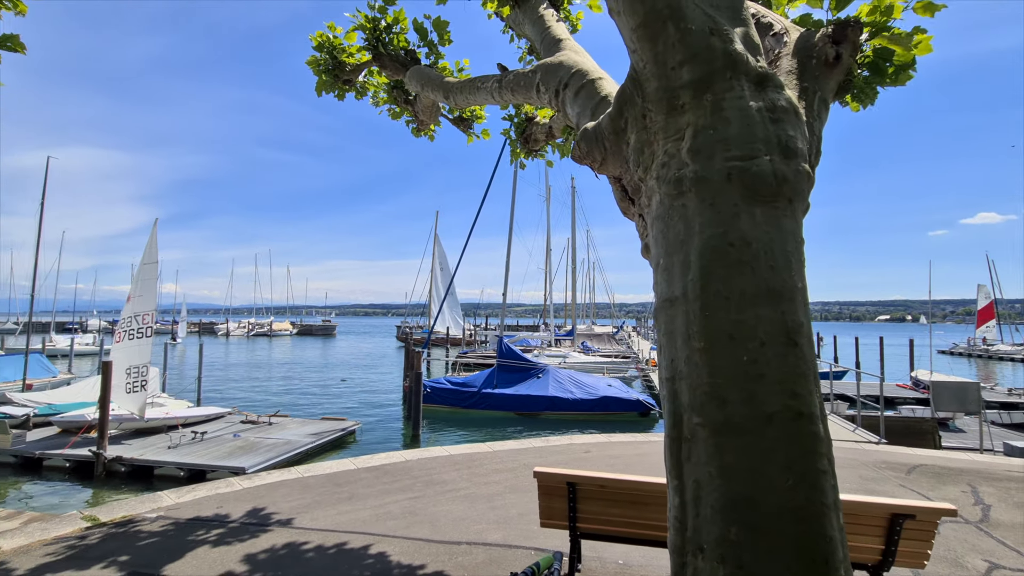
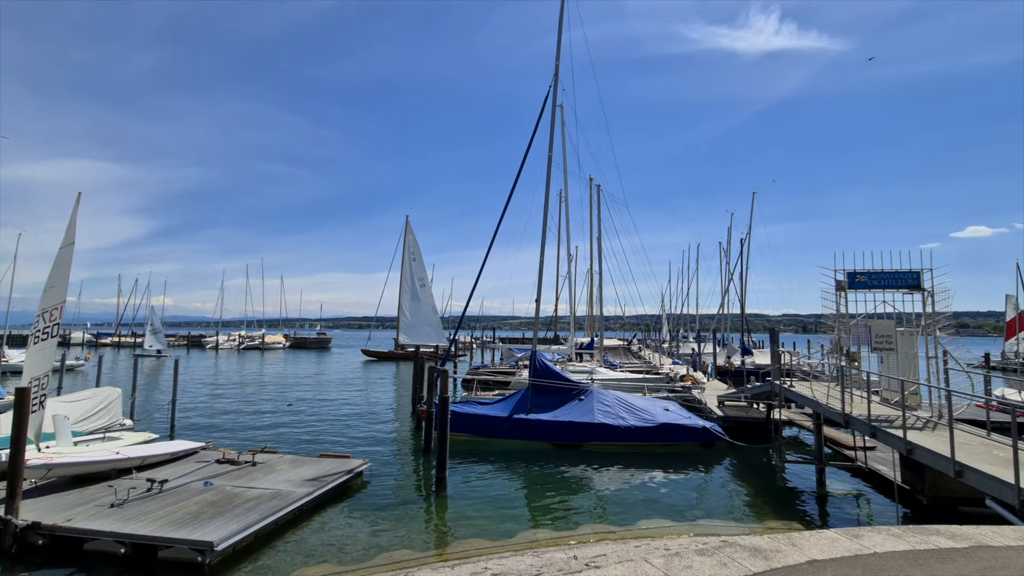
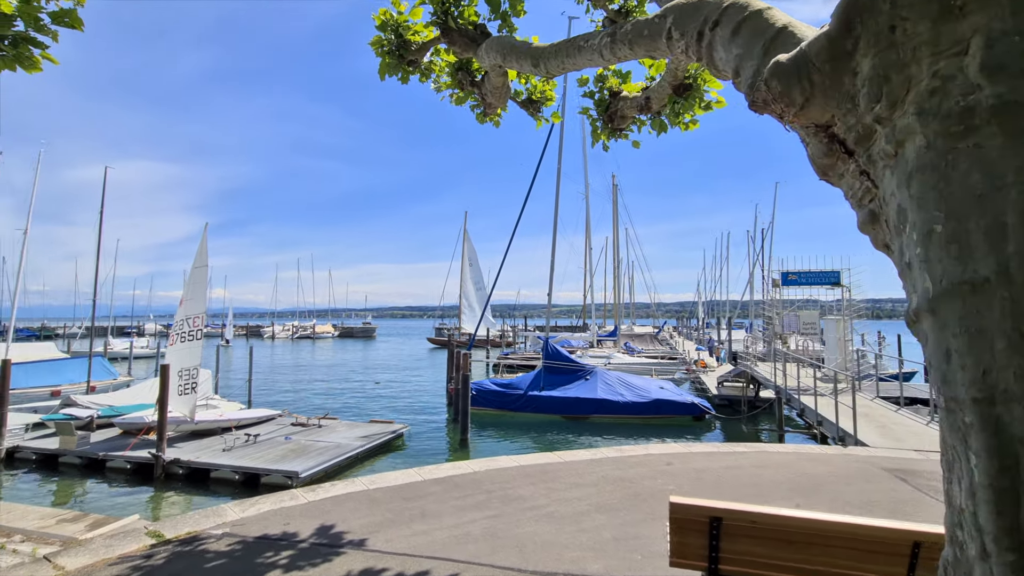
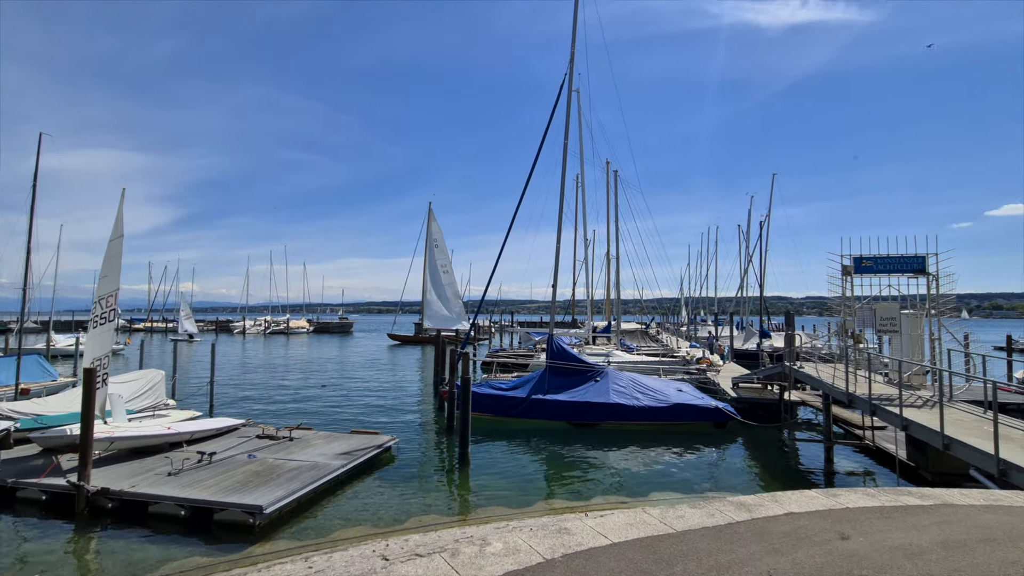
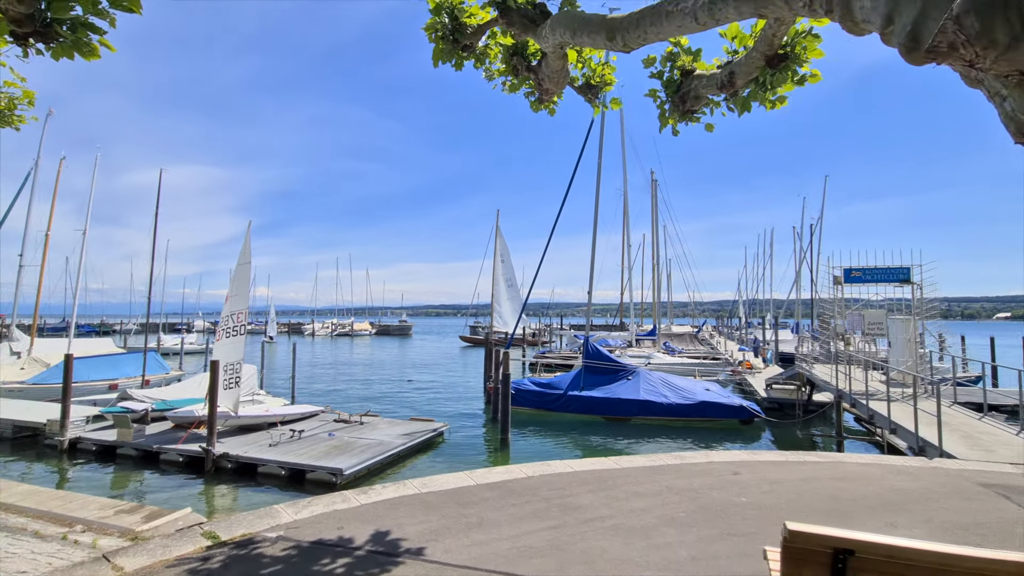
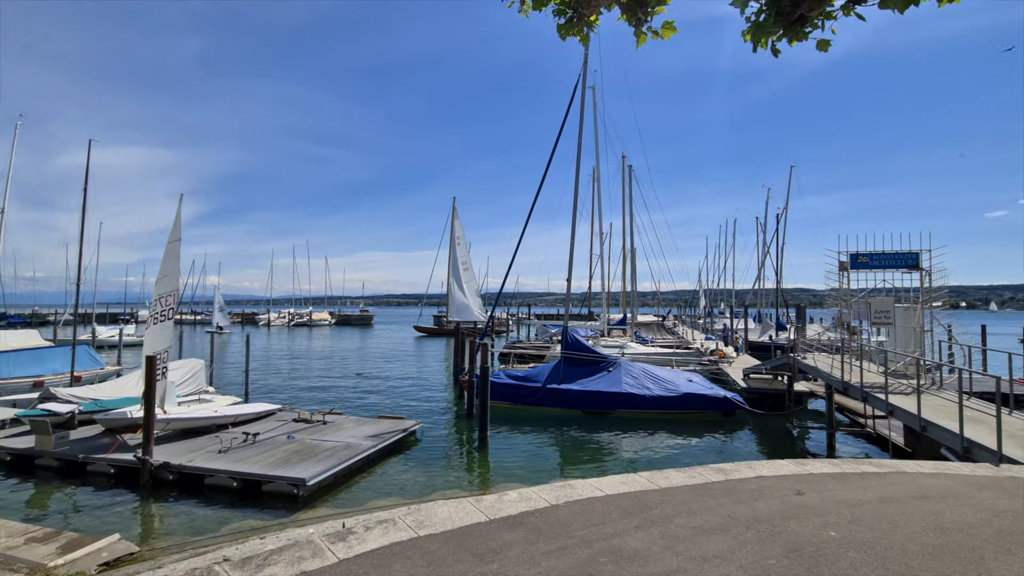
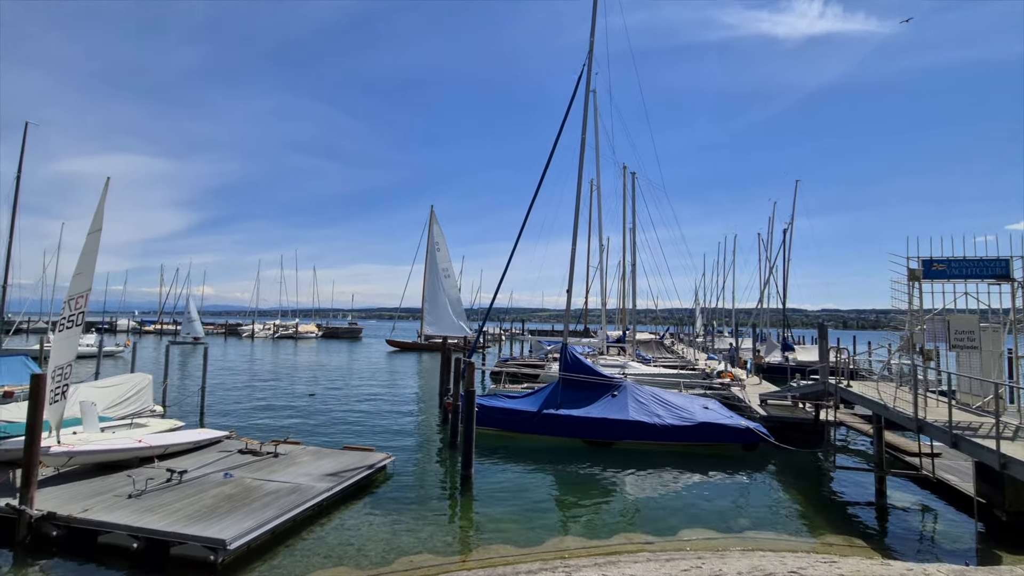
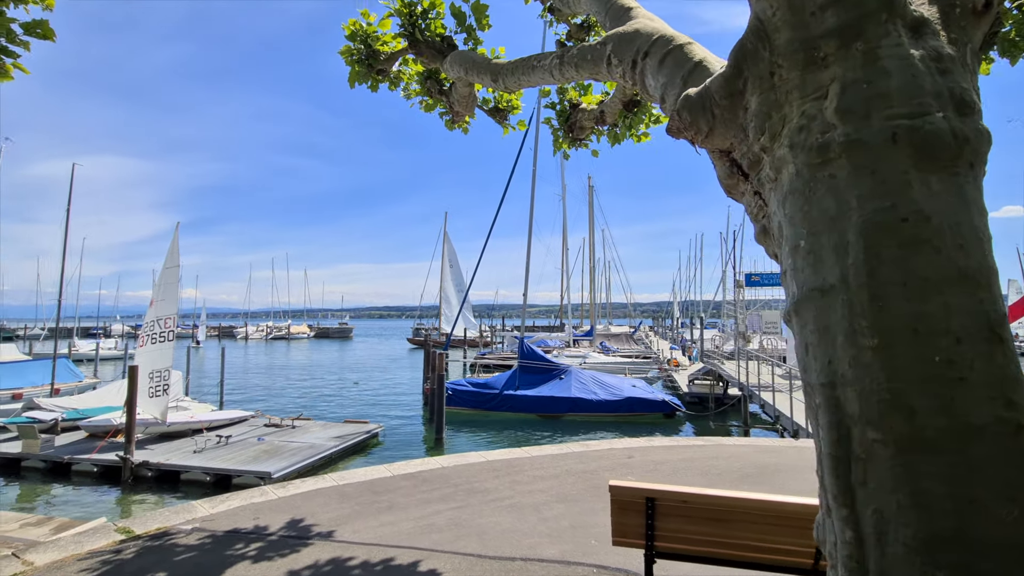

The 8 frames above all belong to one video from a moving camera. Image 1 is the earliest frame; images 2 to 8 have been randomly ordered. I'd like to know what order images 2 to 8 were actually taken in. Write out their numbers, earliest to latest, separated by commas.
8, 3, 5, 6, 4, 2, 7
